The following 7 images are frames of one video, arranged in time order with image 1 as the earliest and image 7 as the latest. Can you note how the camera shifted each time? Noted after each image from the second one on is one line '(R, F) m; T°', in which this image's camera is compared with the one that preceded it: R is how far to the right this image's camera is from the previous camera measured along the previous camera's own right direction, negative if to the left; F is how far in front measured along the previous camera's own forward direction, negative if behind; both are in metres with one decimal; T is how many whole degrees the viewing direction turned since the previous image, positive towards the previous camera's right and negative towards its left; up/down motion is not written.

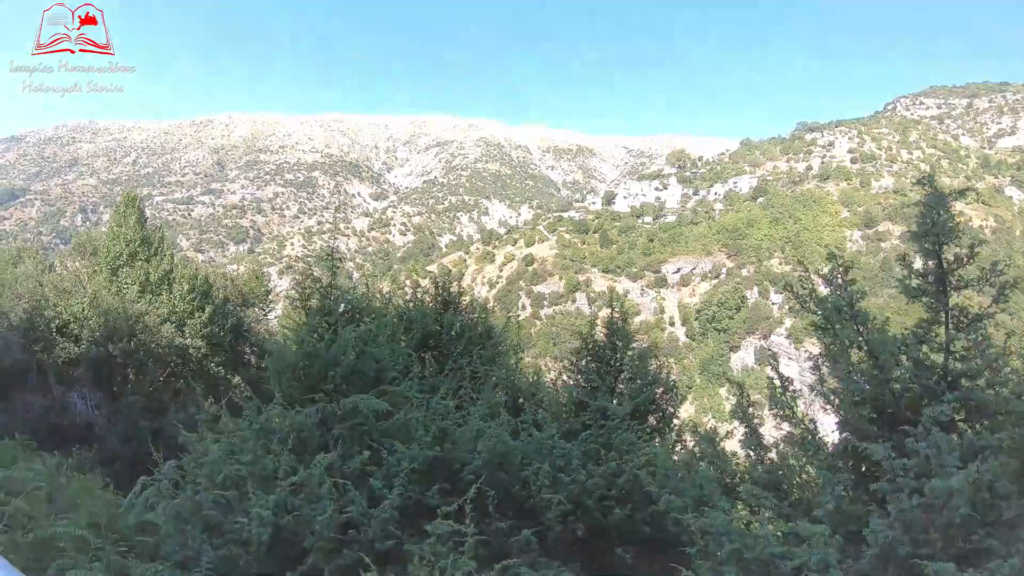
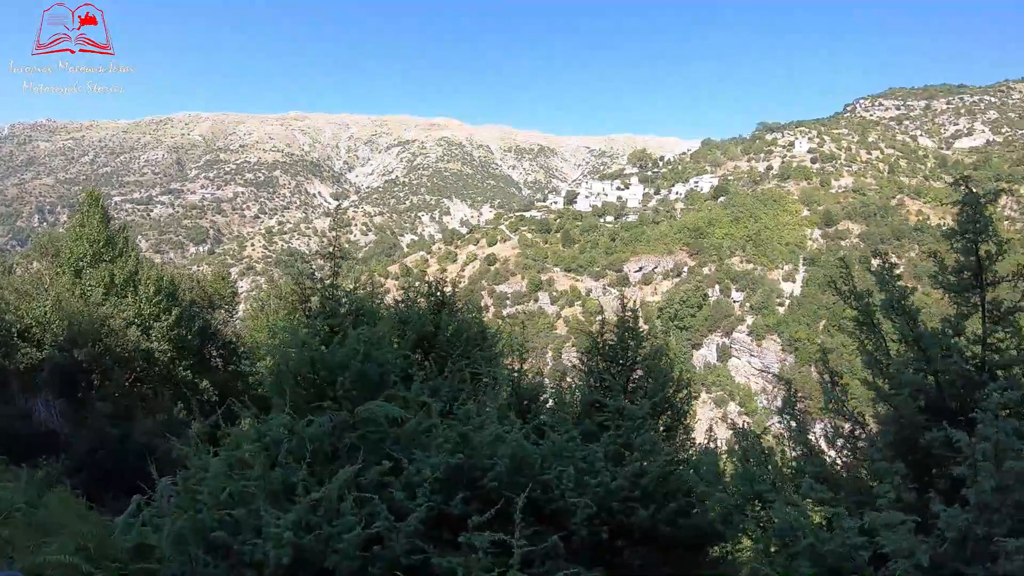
(-0.3, +0.2) m; +3°
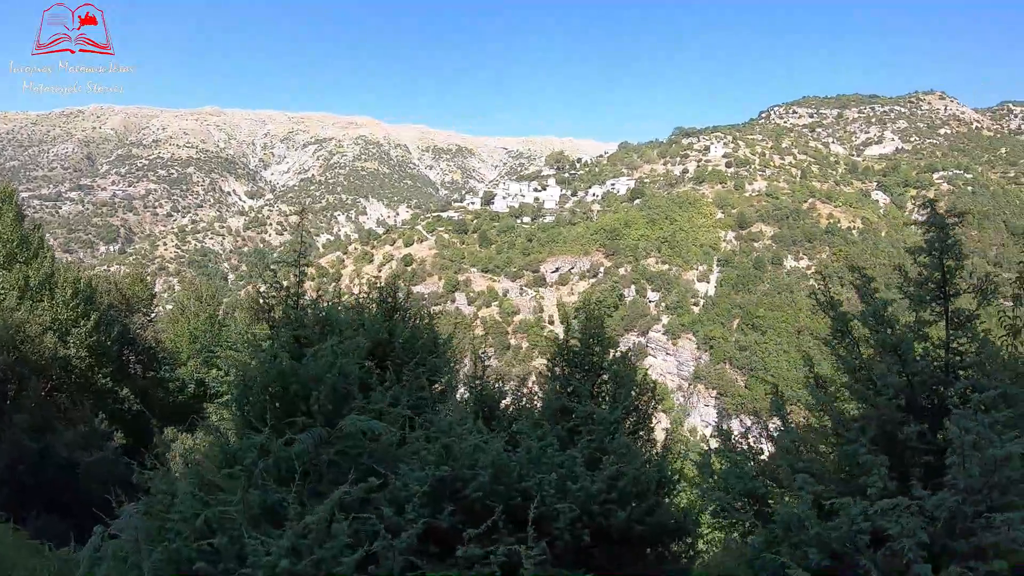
(-0.3, +0.1) m; +6°
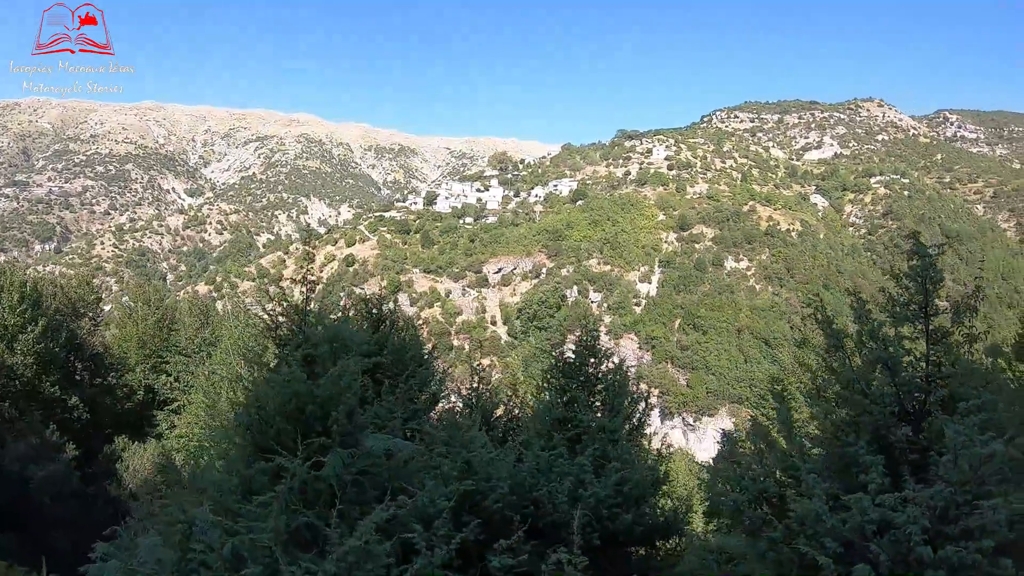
(-0.4, 0.0) m; +5°
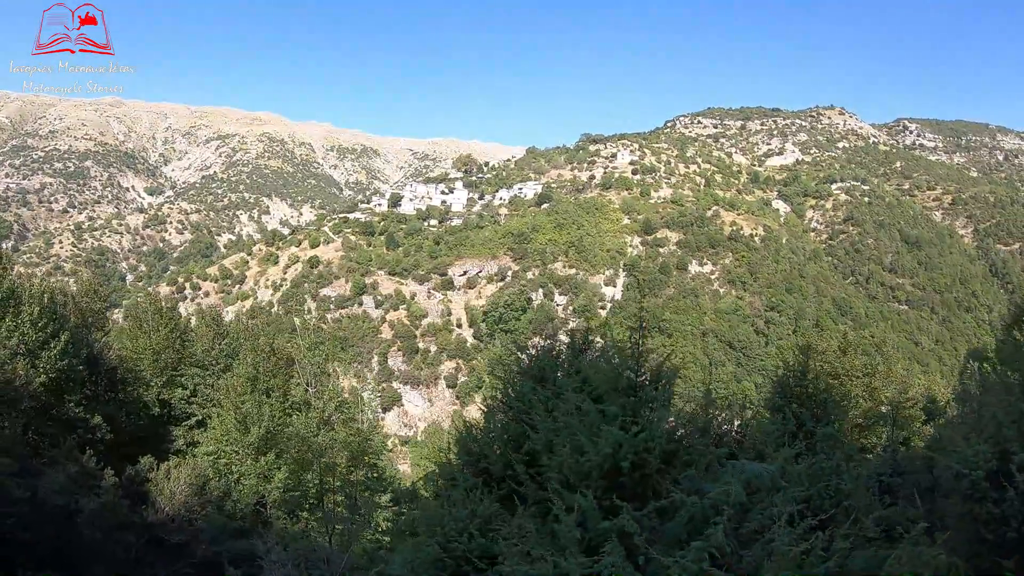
(+0.1, 0.0) m; +2°
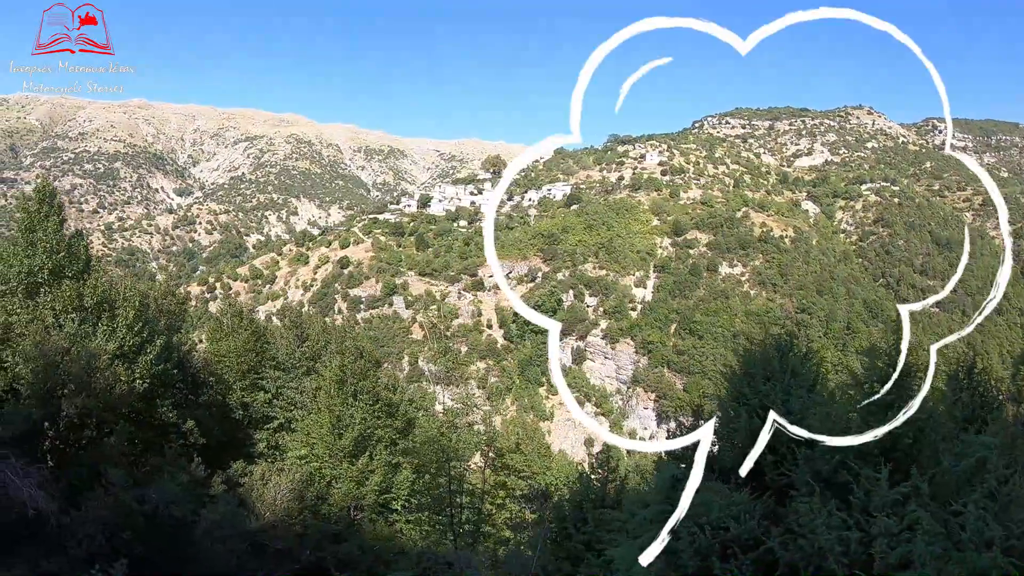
(-0.5, 0.0) m; -1°
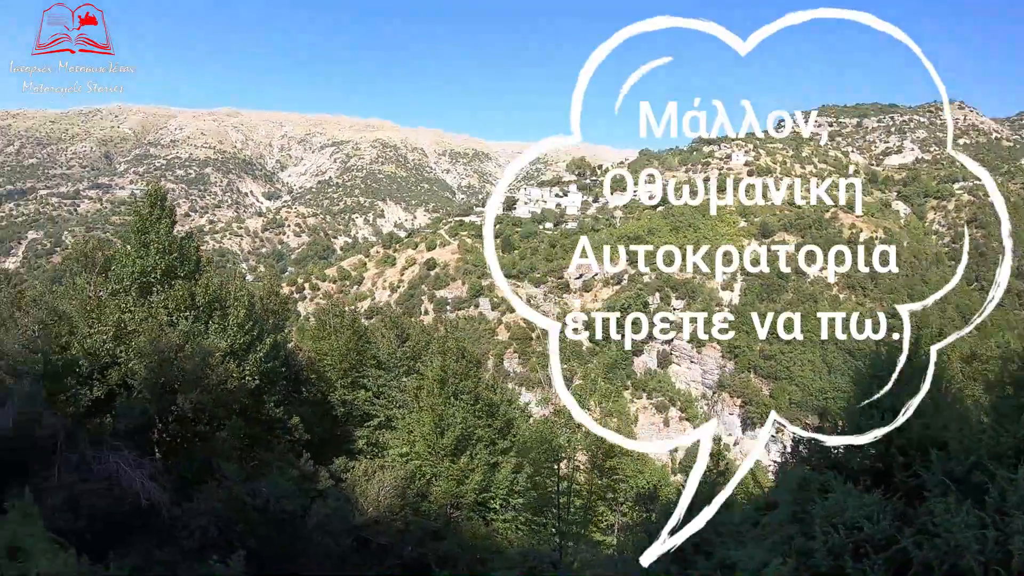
(-1.1, -0.1) m; -5°
